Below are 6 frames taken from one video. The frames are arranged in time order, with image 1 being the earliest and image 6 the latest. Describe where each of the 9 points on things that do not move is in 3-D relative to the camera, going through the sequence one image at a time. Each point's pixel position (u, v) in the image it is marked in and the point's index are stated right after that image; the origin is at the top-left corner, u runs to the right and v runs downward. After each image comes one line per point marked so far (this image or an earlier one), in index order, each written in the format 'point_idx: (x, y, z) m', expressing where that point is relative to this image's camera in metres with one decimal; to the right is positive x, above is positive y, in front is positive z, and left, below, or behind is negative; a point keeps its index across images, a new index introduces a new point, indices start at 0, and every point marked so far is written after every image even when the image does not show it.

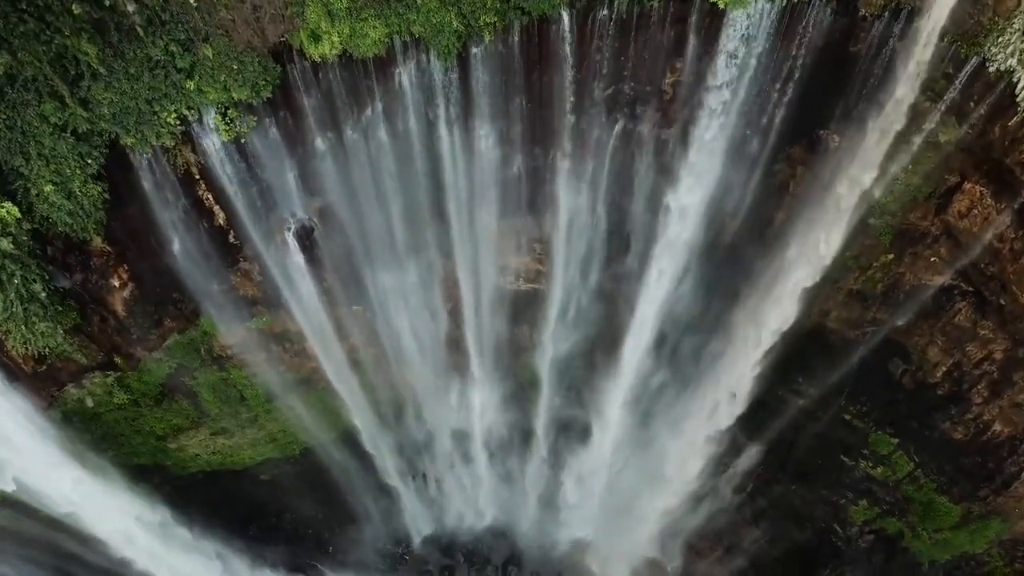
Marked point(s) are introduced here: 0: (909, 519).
0: (+6.6, -3.9, +11.5) m
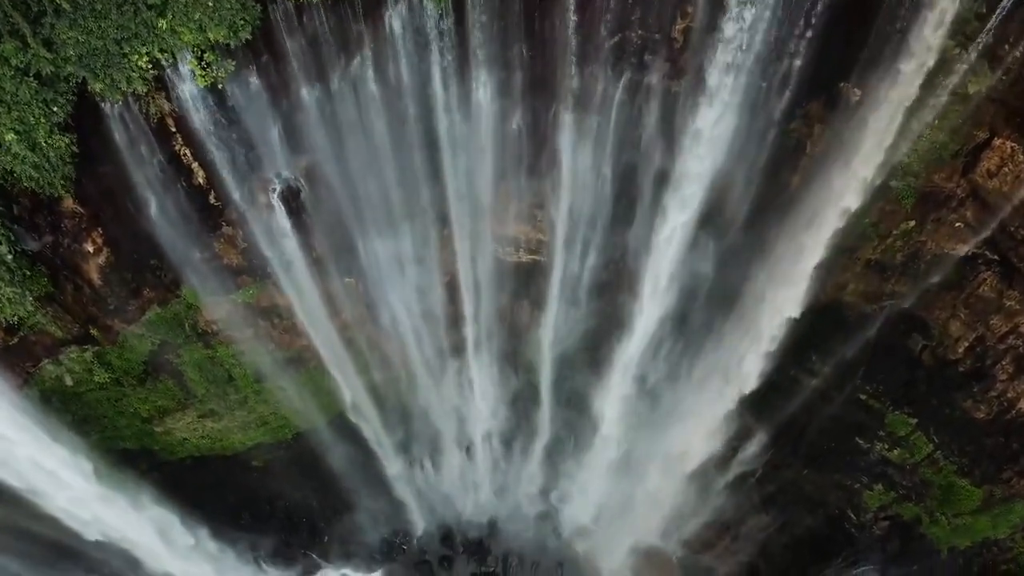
0: (+6.6, -3.5, +11.0) m
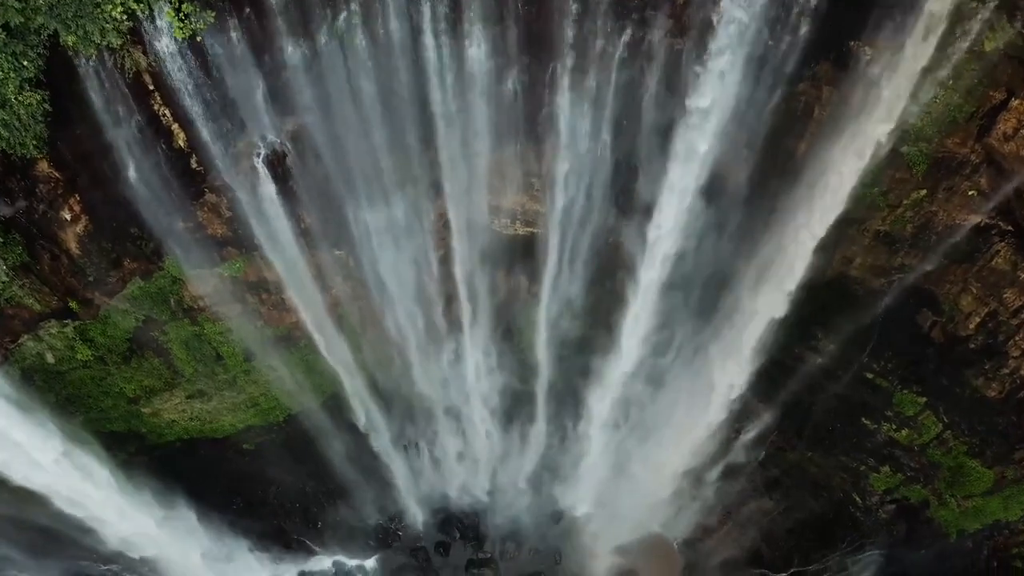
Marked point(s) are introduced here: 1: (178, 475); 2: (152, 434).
0: (+6.5, -3.1, +10.7) m
1: (-5.8, -3.2, +12.1) m
2: (-5.9, -2.4, +11.3) m
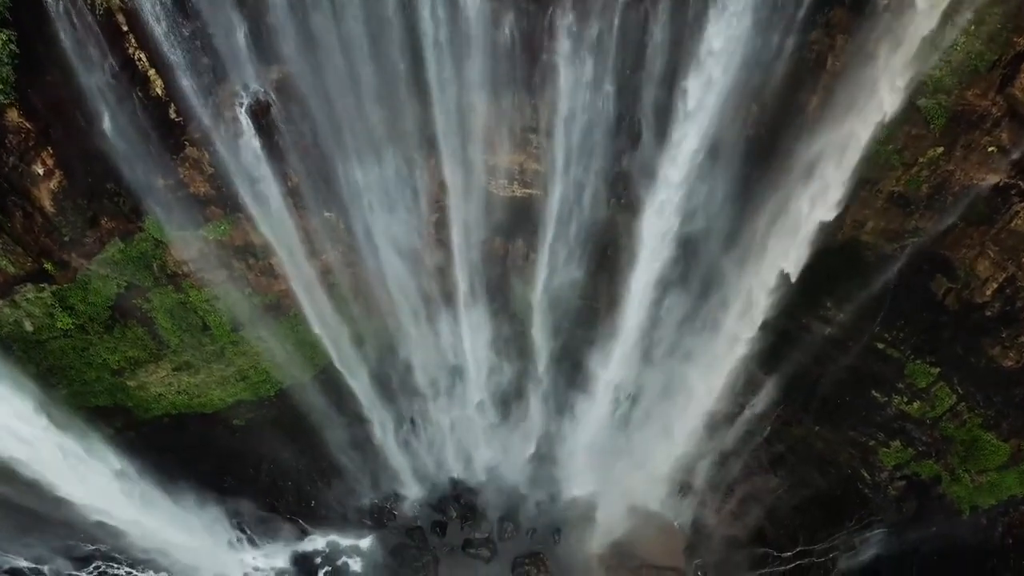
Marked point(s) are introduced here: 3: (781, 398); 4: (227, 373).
0: (+6.5, -2.6, +10.3) m
1: (-5.8, -2.7, +11.7) m
2: (-5.9, -1.9, +11.0) m
3: (+4.4, -1.8, +11.3) m
4: (-4.5, -1.3, +10.8) m
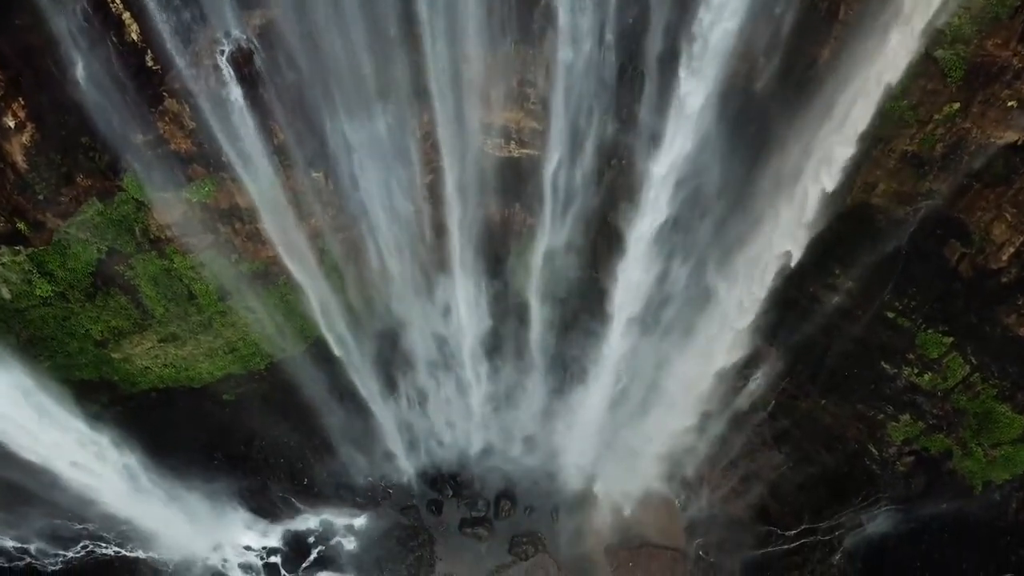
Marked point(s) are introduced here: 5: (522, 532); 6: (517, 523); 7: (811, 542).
0: (+6.5, -2.1, +10.0) m
1: (-5.9, -2.3, +11.4) m
2: (-6.0, -1.4, +10.6) m
3: (+4.3, -1.3, +10.9) m
4: (-4.5, -0.9, +10.5) m
5: (+0.2, -4.3, +12.1) m
6: (+0.1, -4.2, +12.2) m
7: (+4.9, -4.2, +11.3) m
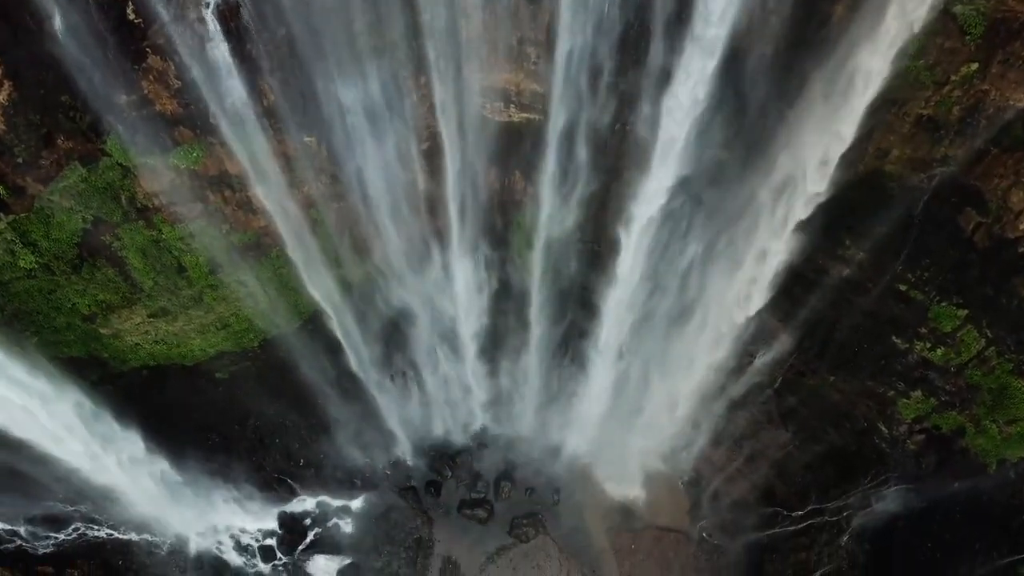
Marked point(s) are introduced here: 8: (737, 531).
0: (+6.5, -1.7, +9.7) m
1: (-5.9, -1.9, +11.1) m
2: (-6.0, -1.1, +10.3) m
3: (+4.3, -0.9, +10.6) m
4: (-4.5, -0.5, +10.2) m
5: (+0.2, -3.9, +11.9) m
6: (+0.1, -3.7, +11.9) m
7: (+4.9, -3.8, +11.0) m
8: (+3.9, -4.2, +11.9) m
